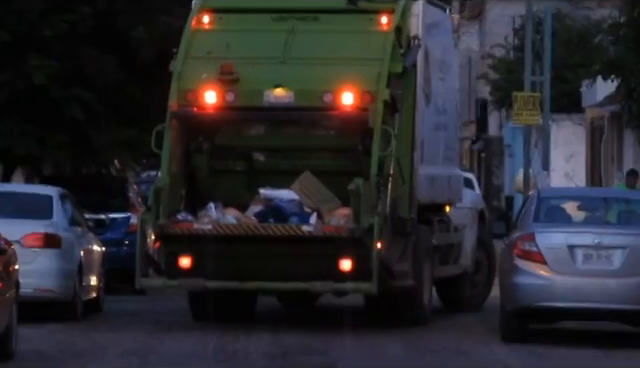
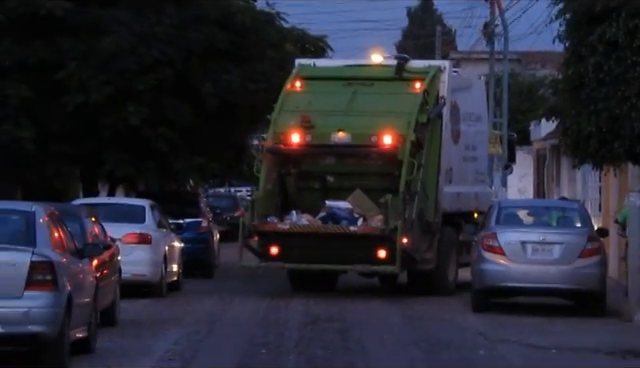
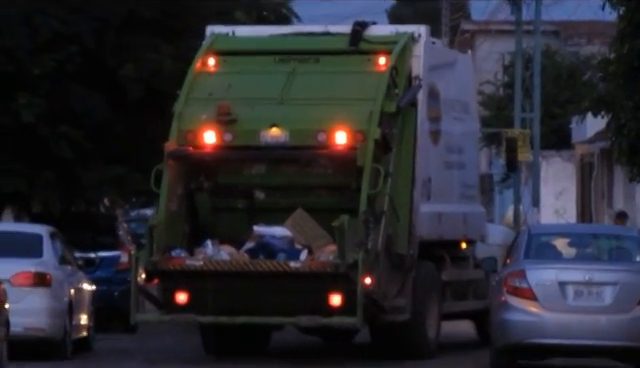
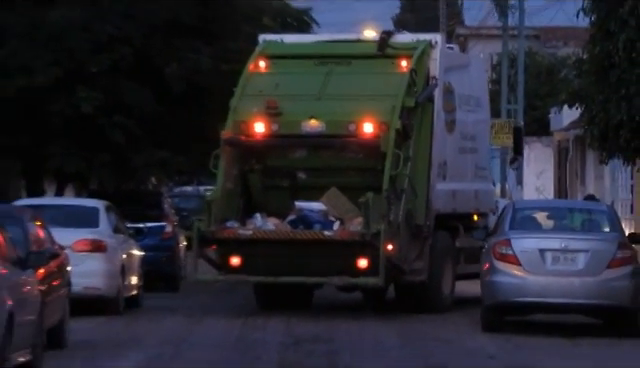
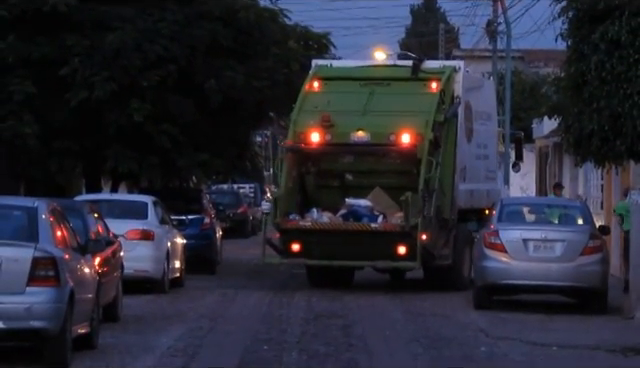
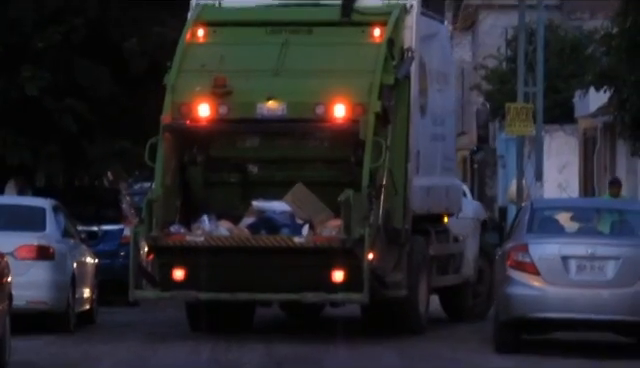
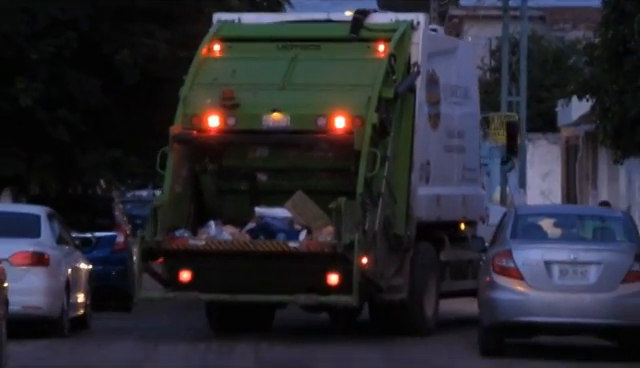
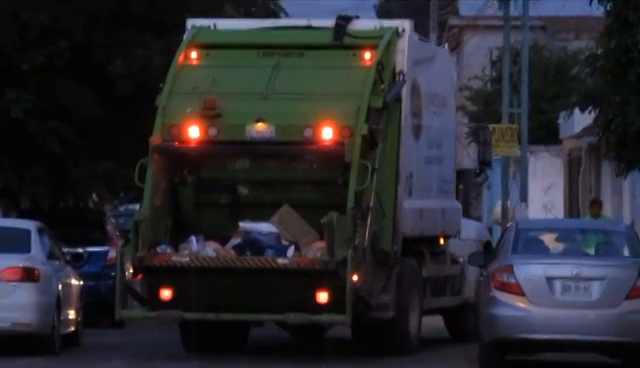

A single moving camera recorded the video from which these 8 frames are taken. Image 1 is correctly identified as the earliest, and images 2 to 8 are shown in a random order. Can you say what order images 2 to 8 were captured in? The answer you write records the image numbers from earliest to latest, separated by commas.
6, 8, 3, 7, 4, 2, 5
